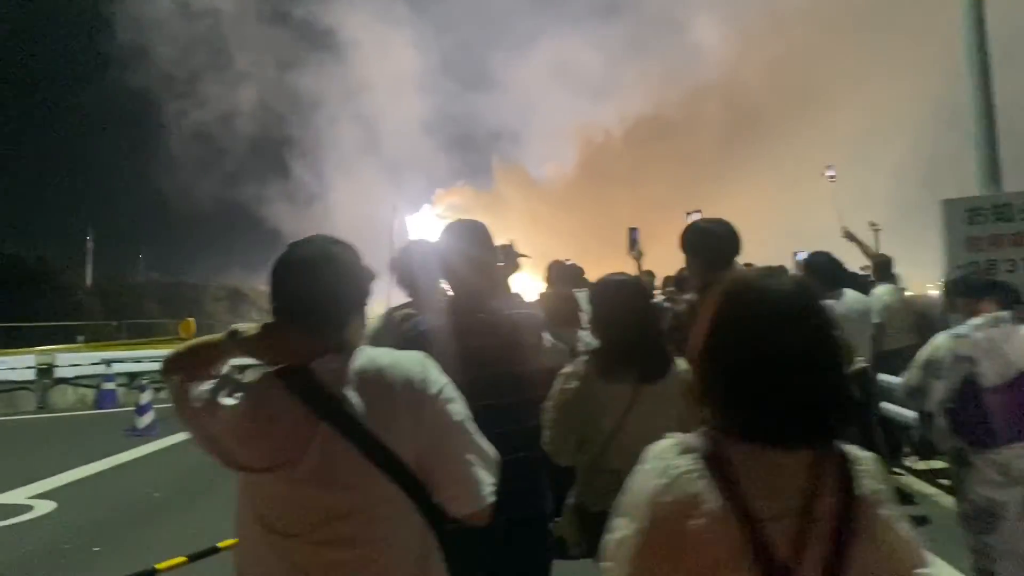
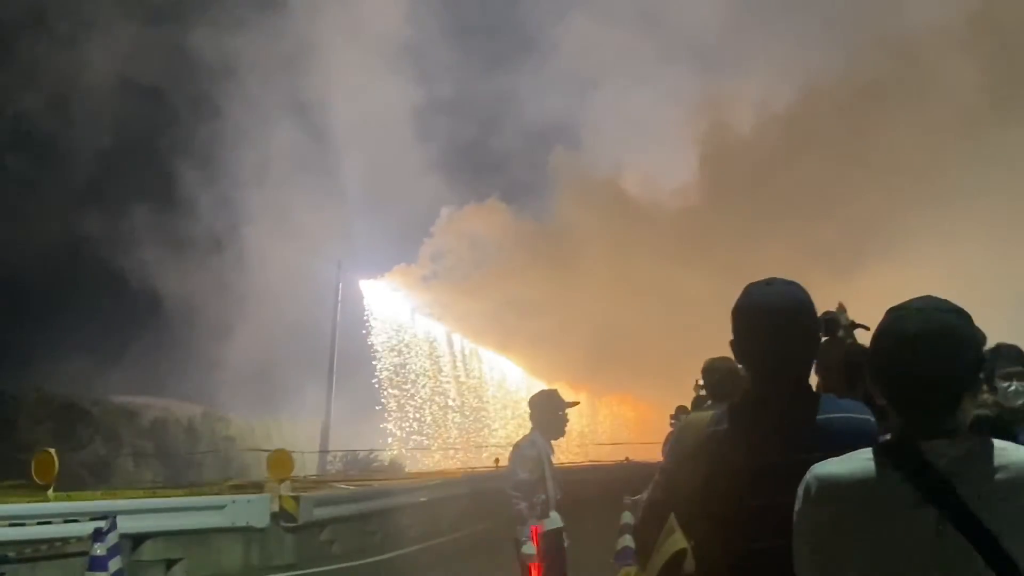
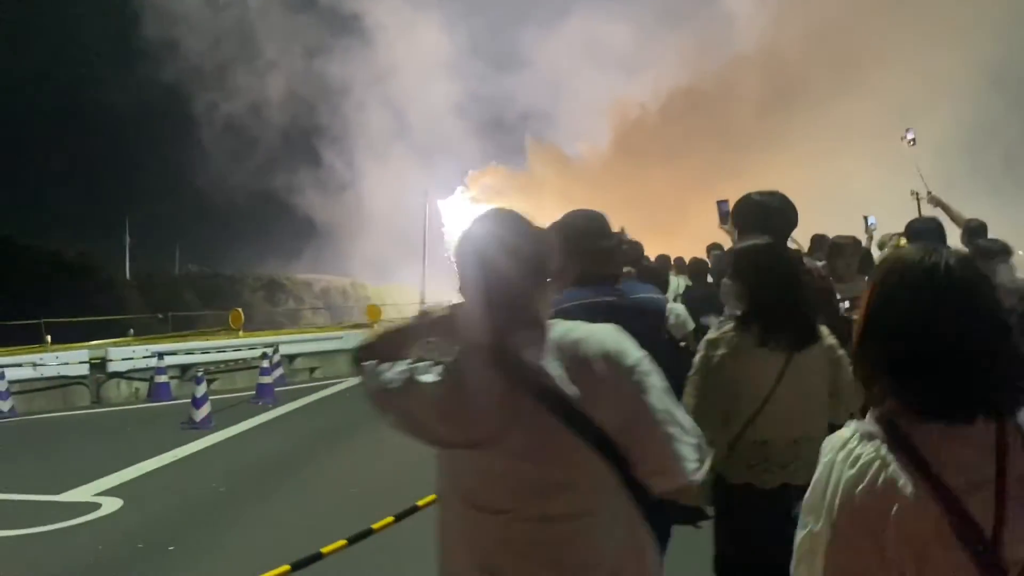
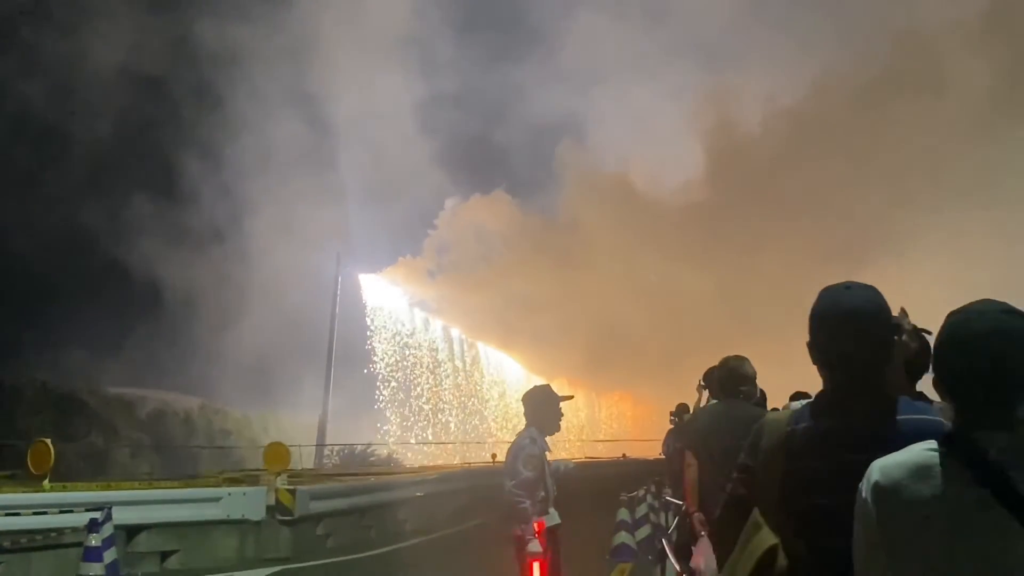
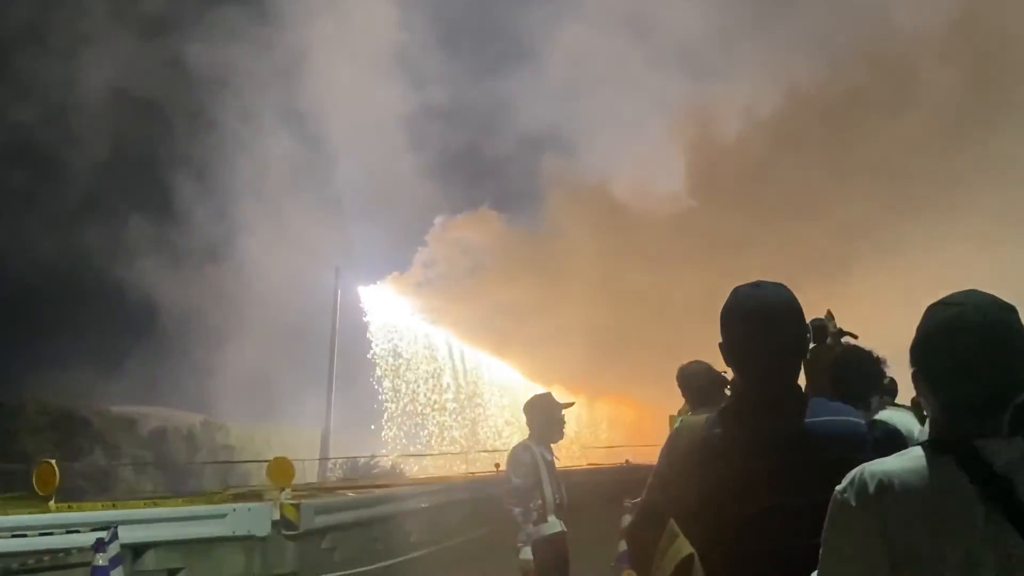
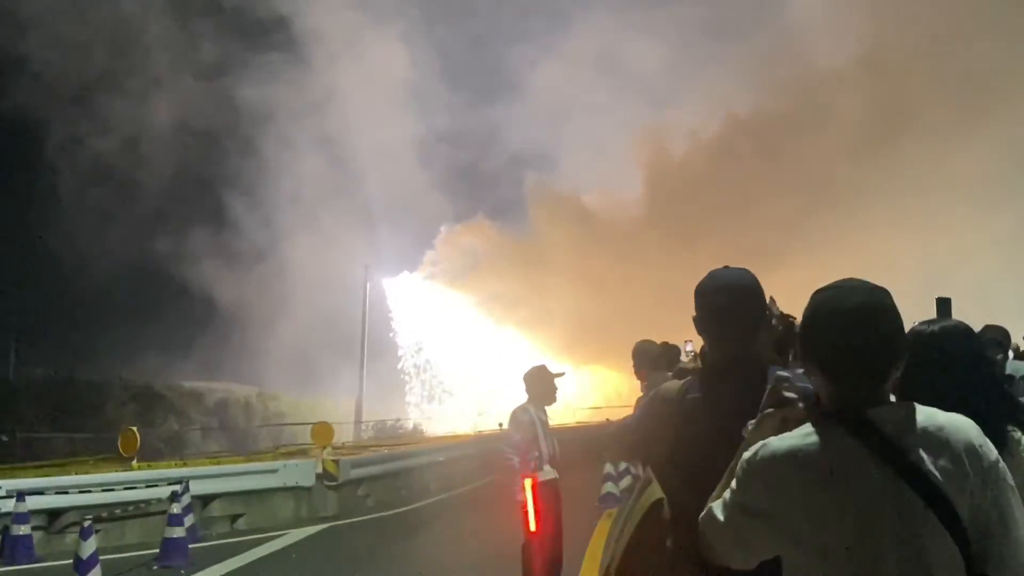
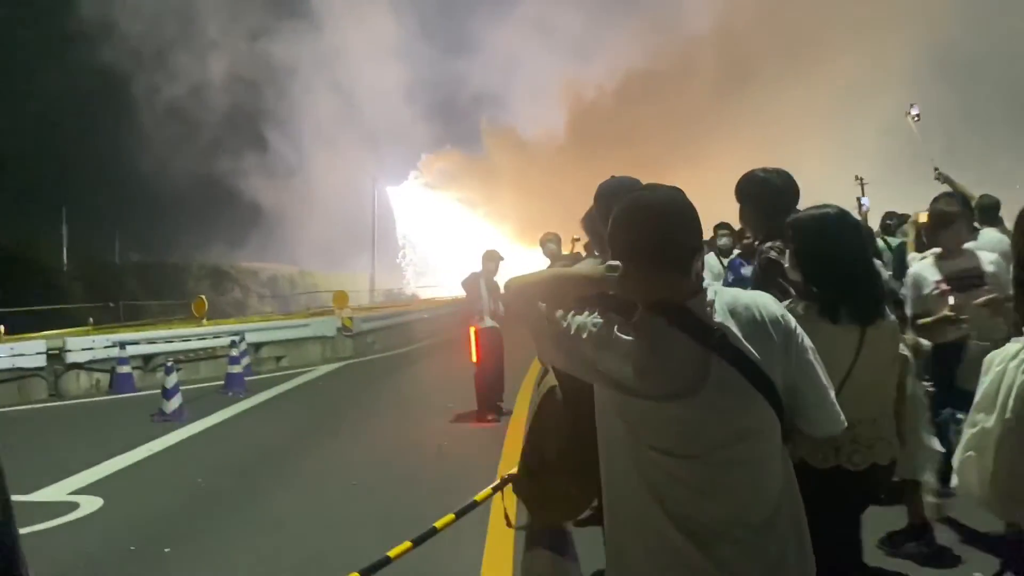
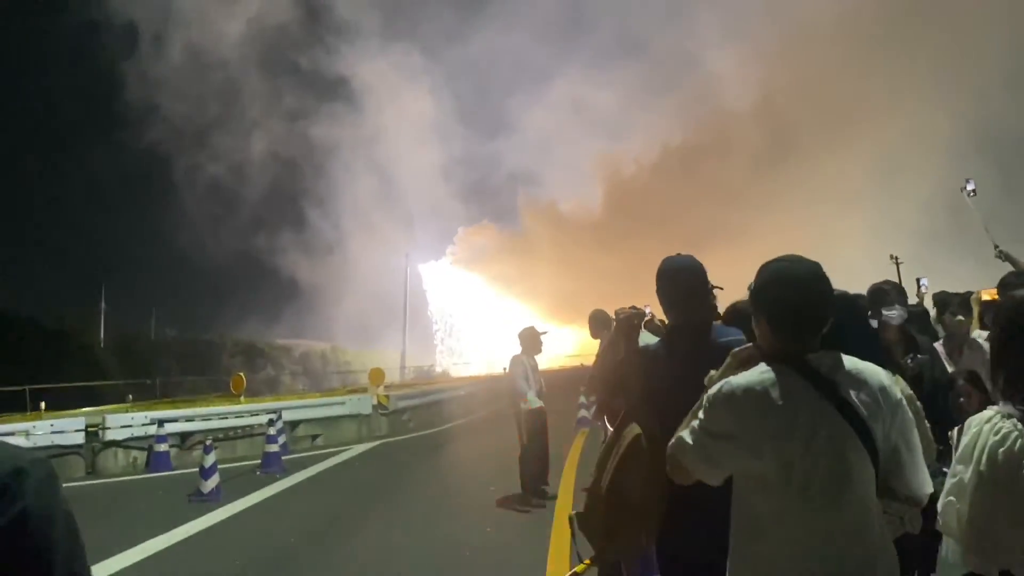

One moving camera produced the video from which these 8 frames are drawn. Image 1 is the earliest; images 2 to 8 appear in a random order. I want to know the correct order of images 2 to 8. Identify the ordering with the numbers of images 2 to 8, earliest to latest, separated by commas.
3, 7, 8, 6, 5, 2, 4
